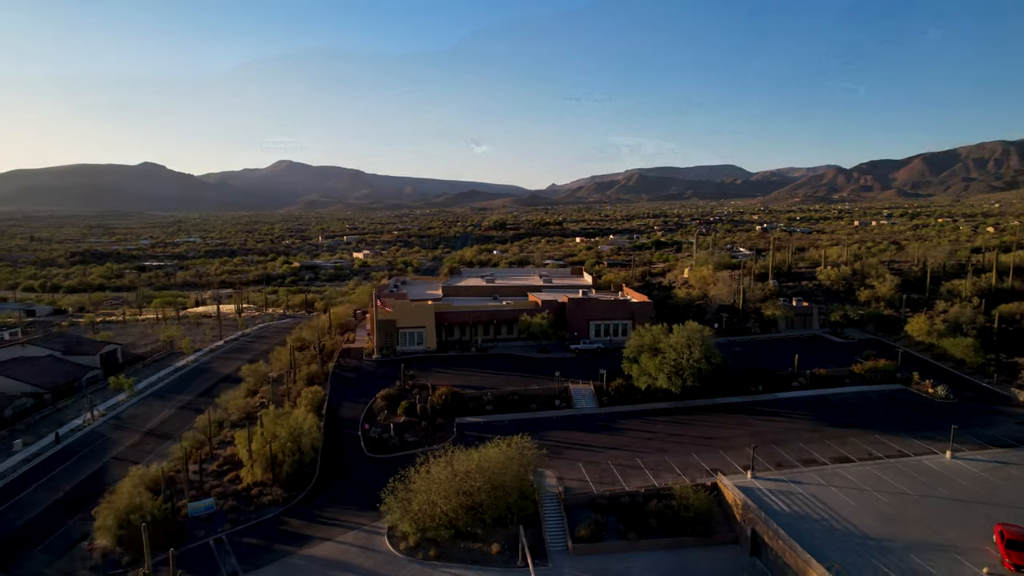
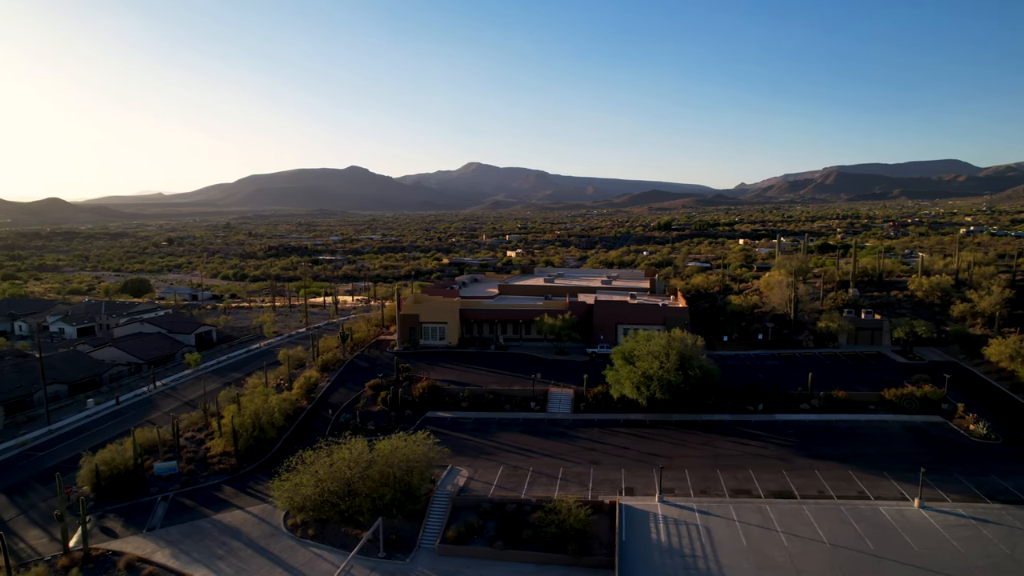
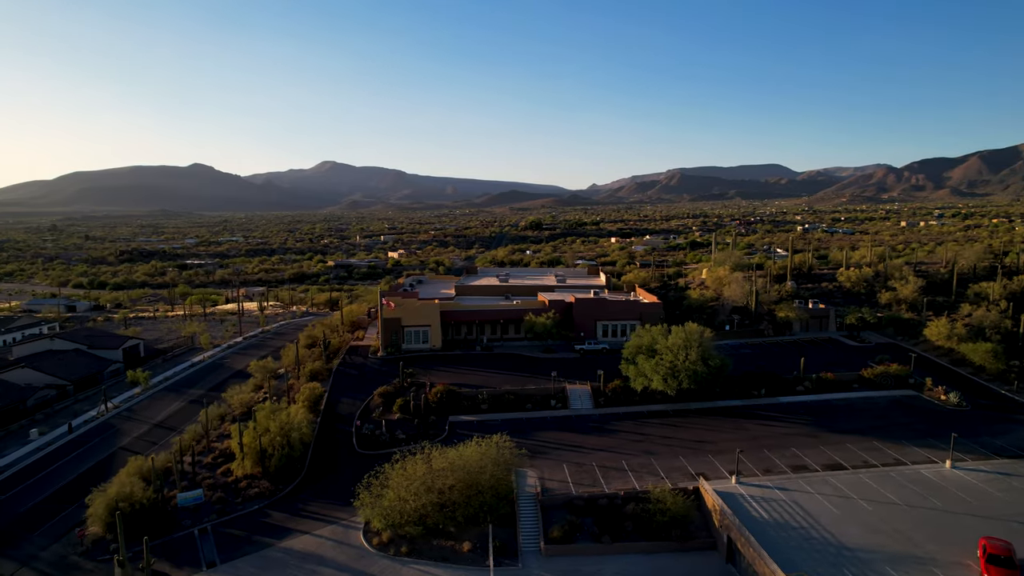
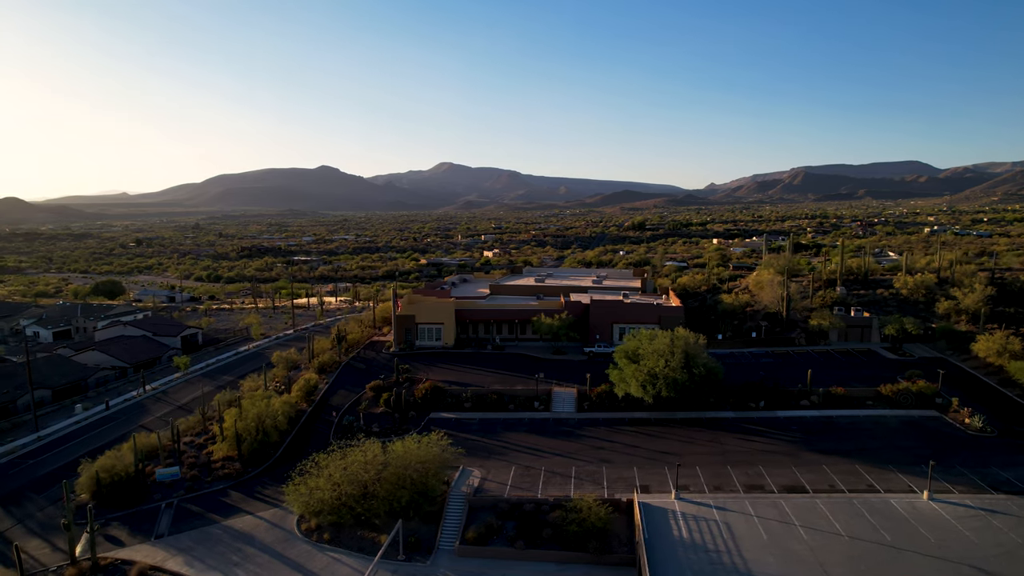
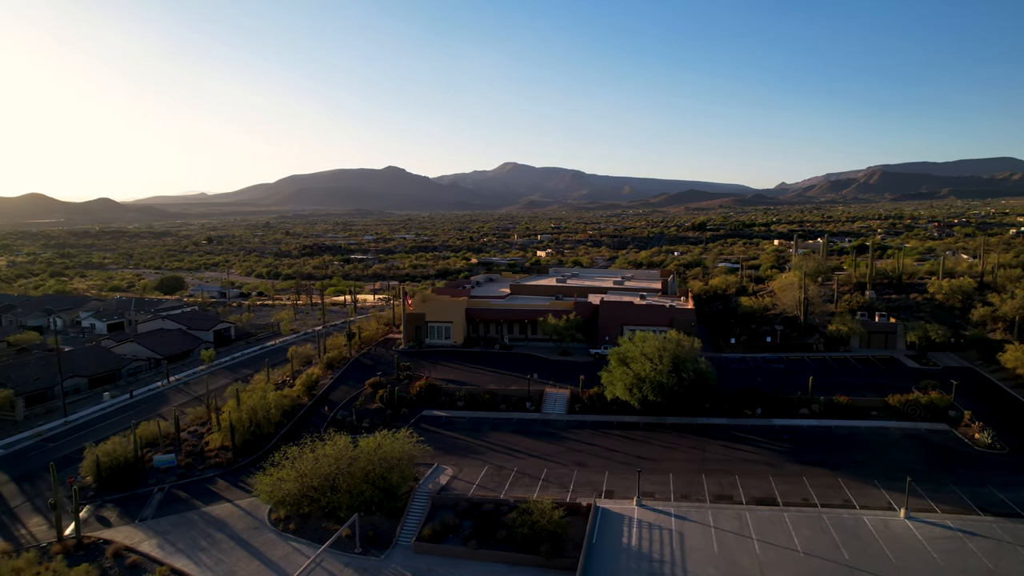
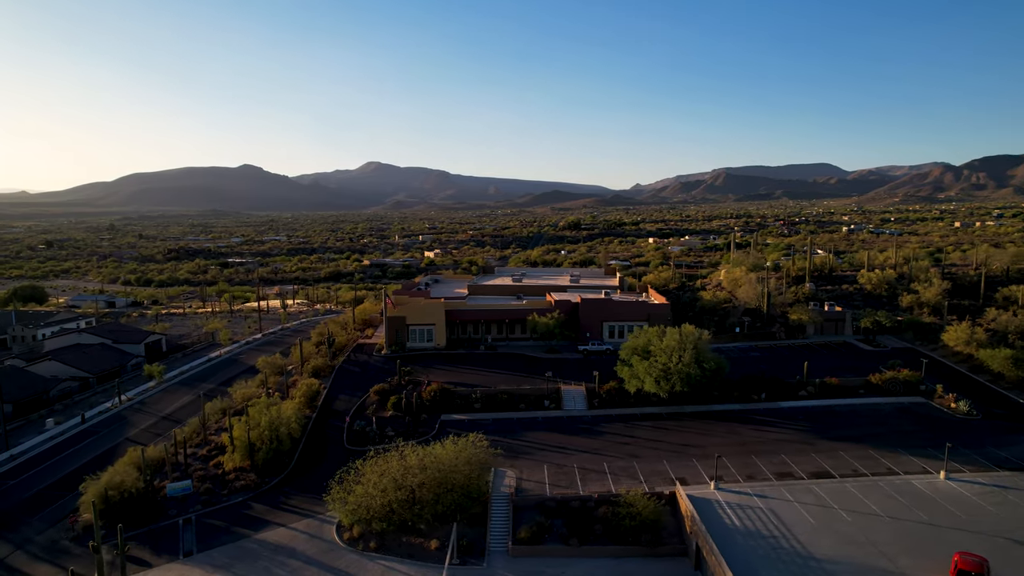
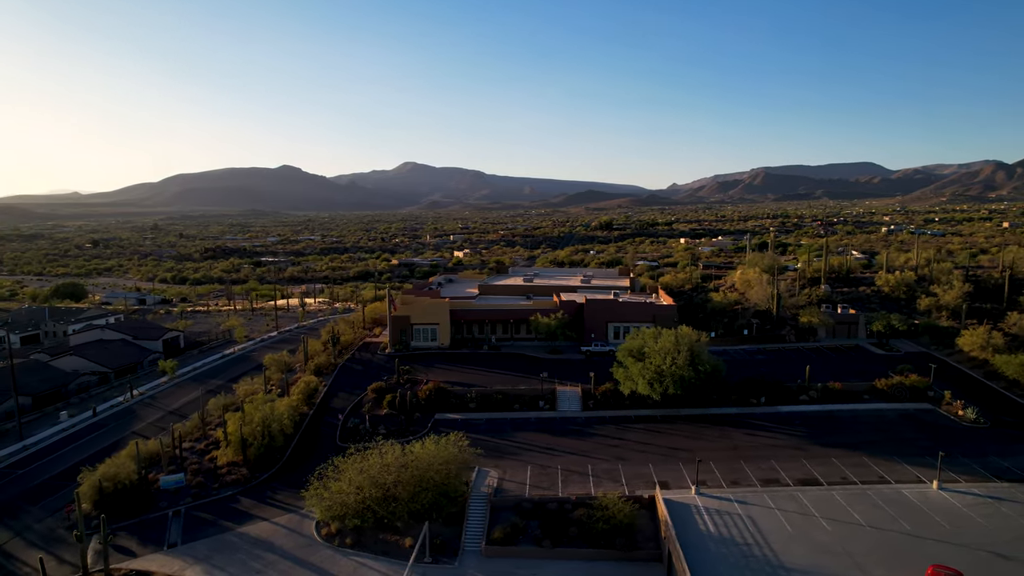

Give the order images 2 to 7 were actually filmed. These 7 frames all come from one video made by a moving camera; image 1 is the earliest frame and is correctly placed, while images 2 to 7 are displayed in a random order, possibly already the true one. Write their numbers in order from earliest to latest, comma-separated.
3, 6, 7, 4, 2, 5
